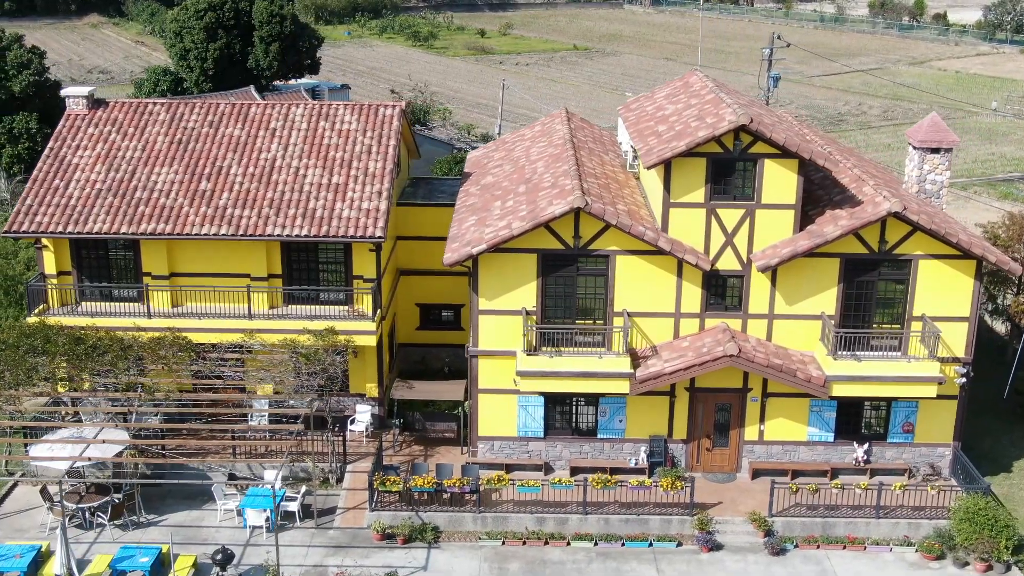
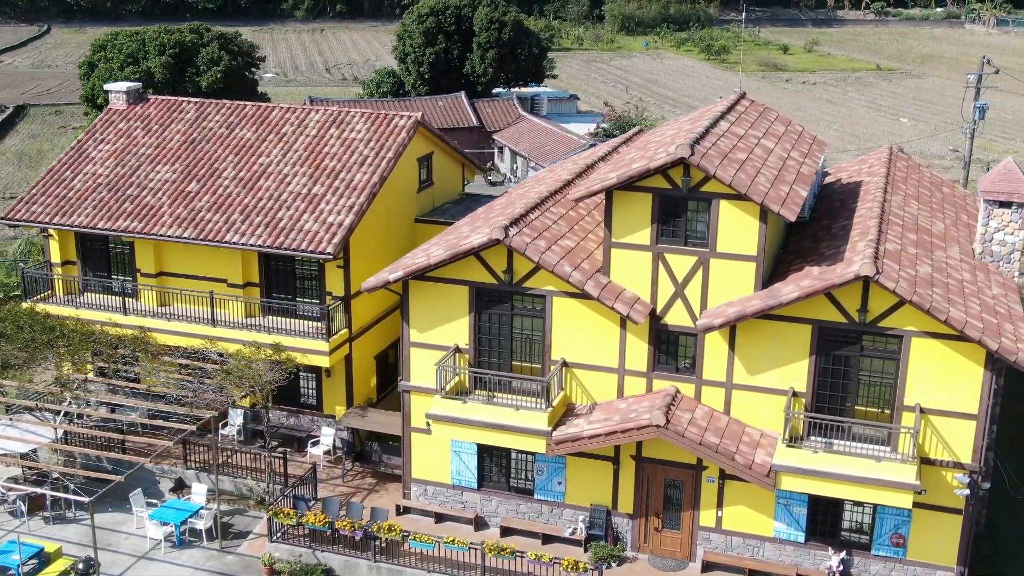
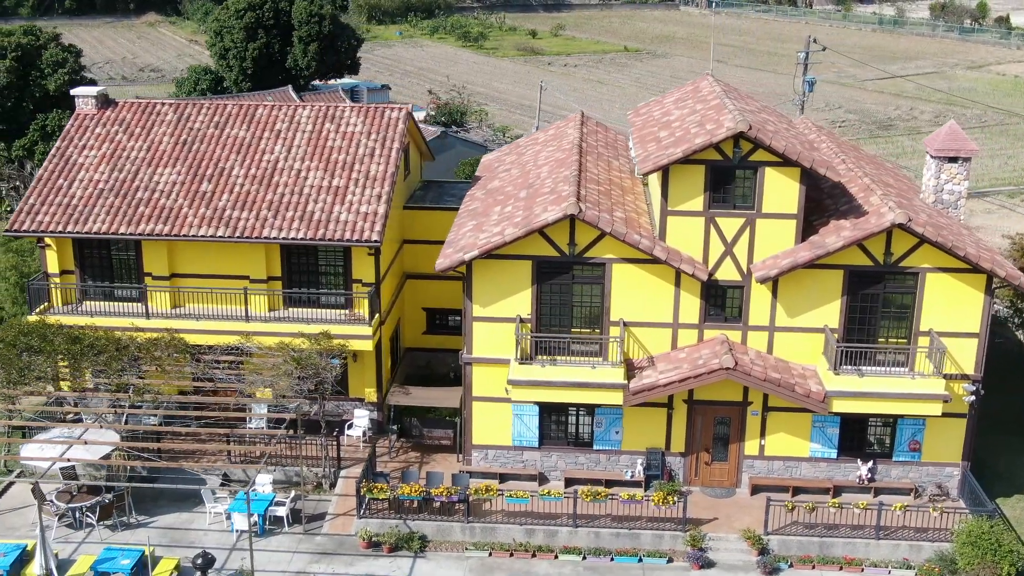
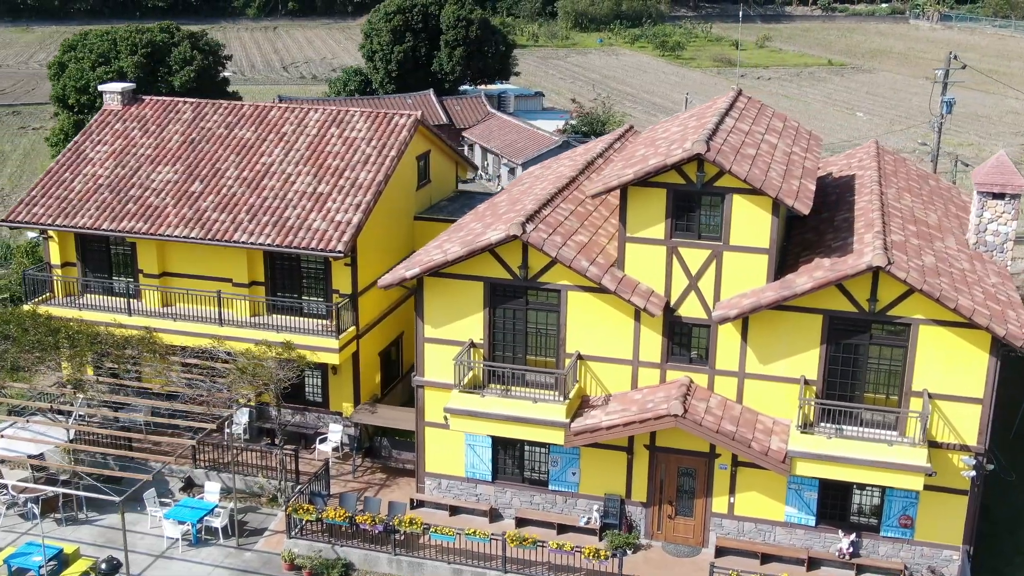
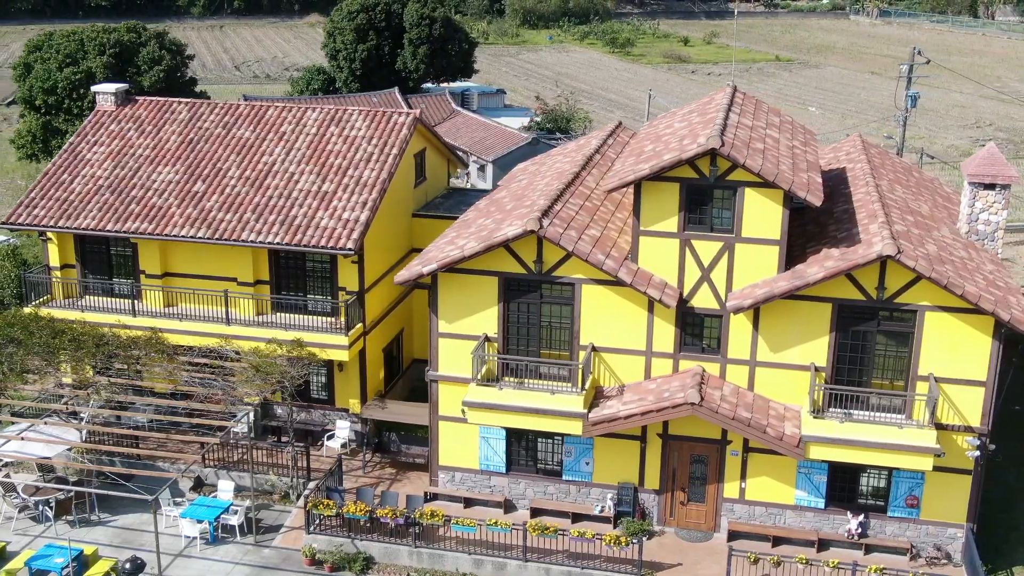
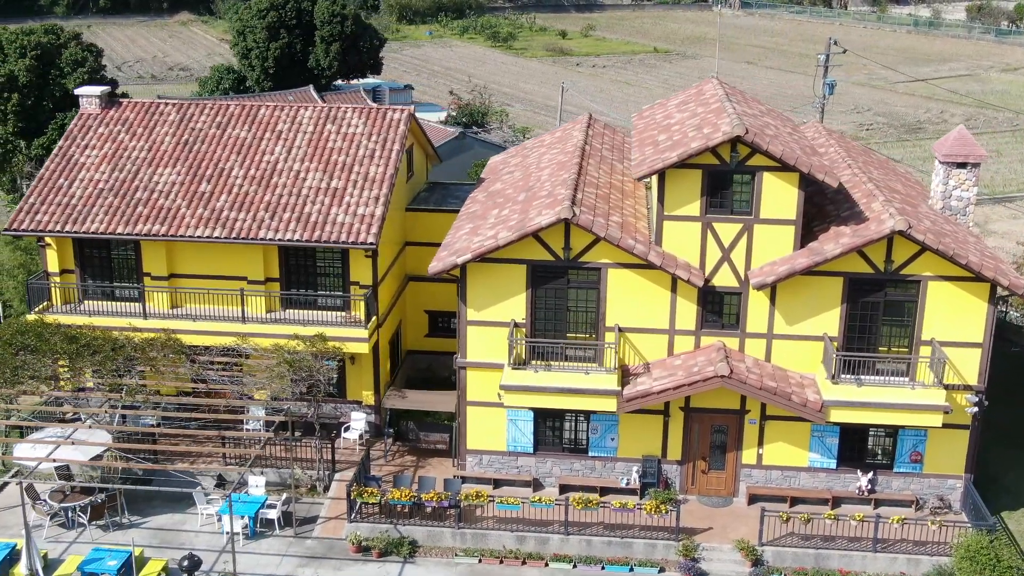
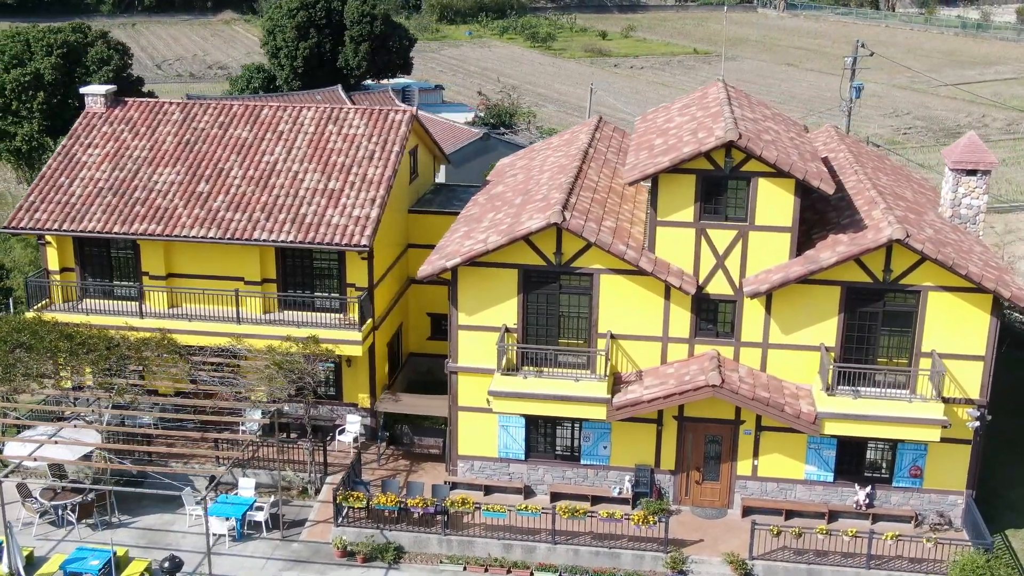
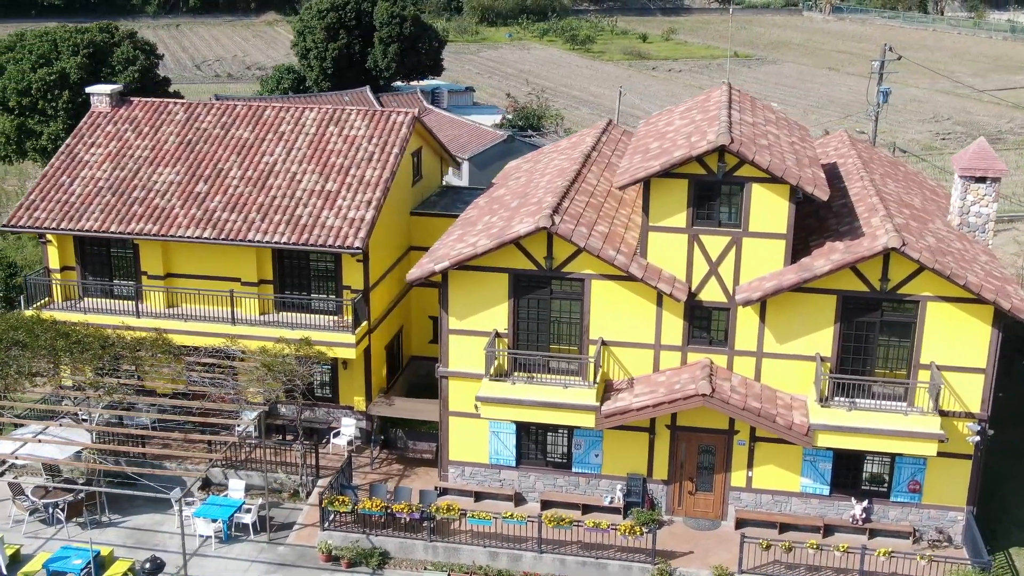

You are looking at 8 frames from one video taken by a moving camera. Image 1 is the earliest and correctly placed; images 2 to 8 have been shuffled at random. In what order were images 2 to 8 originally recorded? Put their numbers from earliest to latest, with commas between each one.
3, 6, 7, 8, 5, 4, 2
